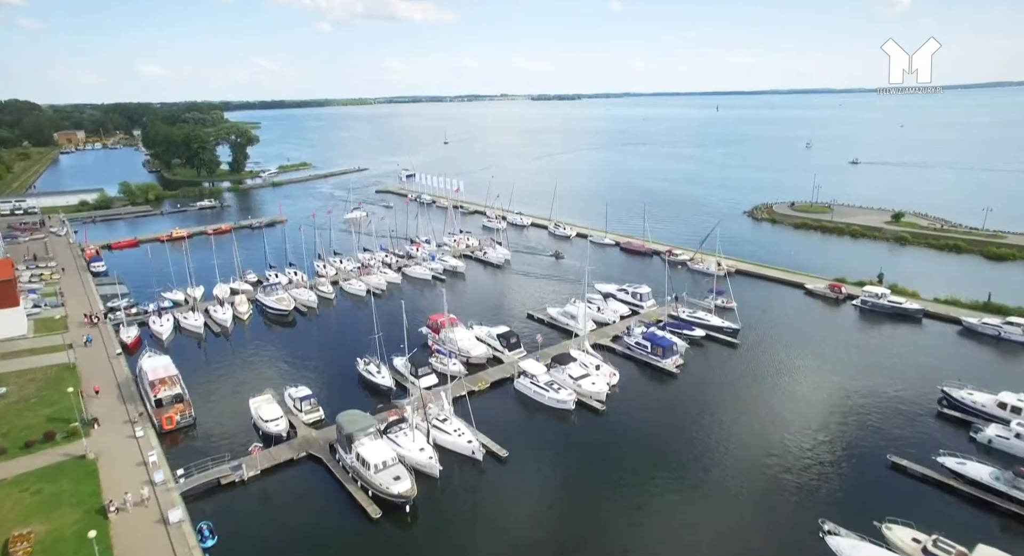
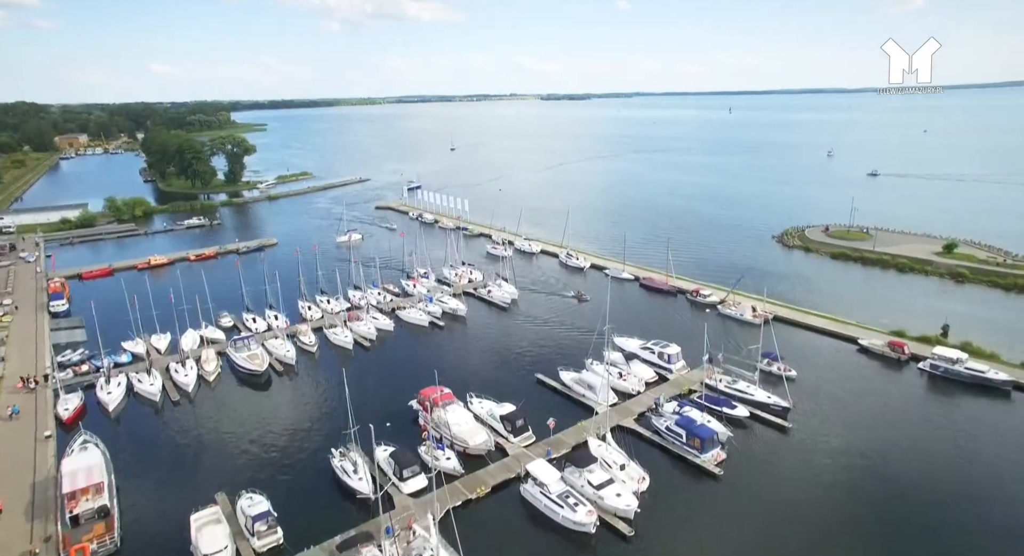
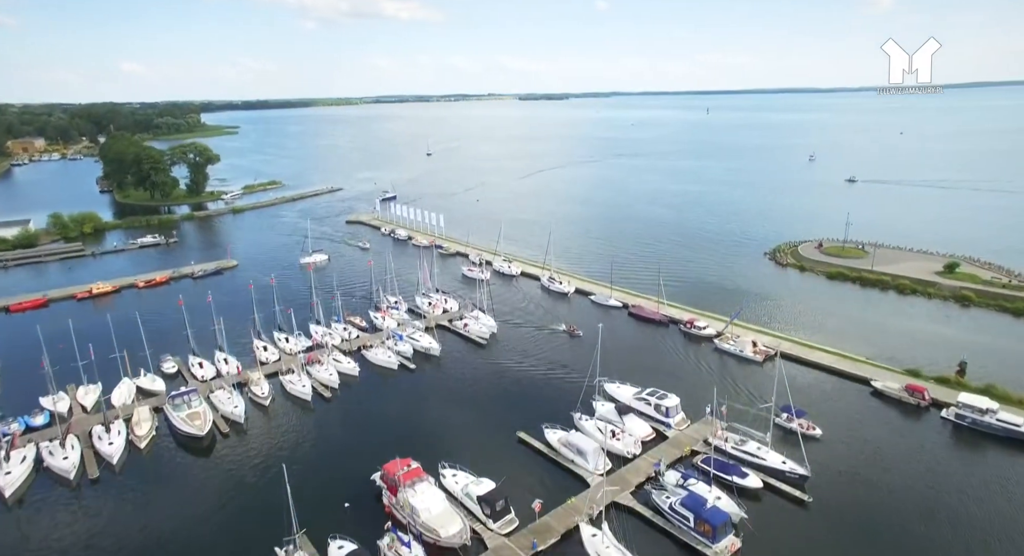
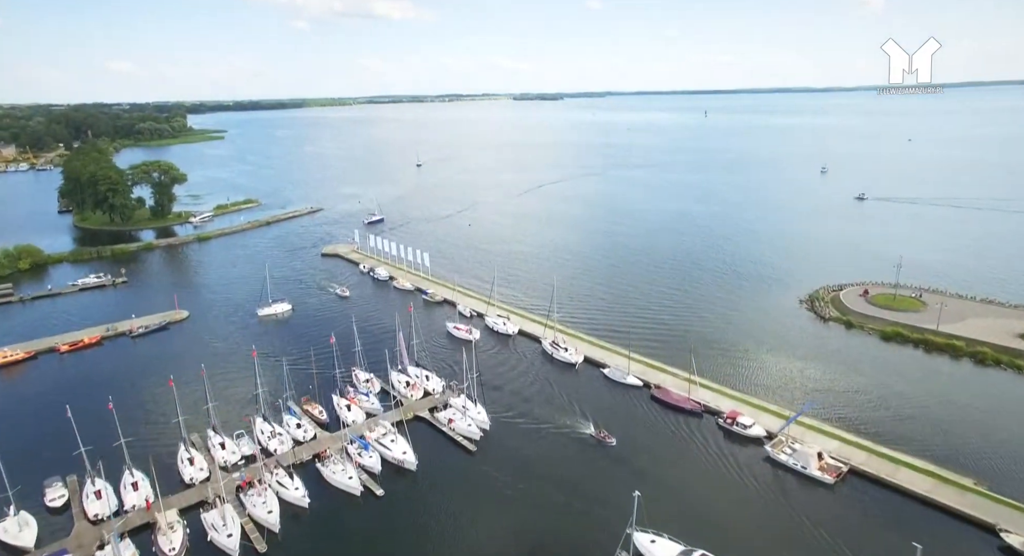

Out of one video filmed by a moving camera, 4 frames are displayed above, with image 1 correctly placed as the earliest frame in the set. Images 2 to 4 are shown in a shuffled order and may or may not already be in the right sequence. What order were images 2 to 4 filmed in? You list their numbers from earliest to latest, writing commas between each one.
2, 3, 4
